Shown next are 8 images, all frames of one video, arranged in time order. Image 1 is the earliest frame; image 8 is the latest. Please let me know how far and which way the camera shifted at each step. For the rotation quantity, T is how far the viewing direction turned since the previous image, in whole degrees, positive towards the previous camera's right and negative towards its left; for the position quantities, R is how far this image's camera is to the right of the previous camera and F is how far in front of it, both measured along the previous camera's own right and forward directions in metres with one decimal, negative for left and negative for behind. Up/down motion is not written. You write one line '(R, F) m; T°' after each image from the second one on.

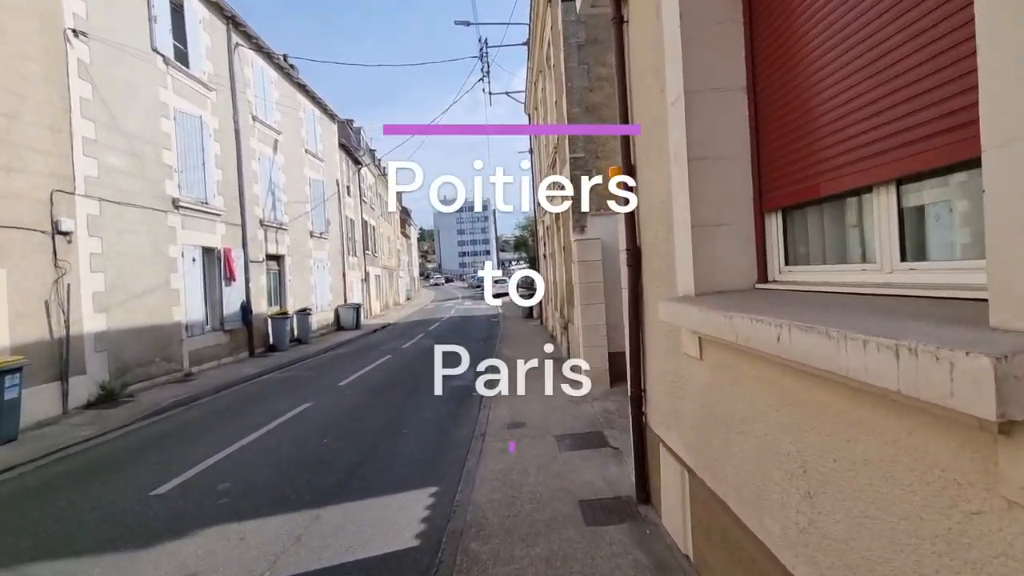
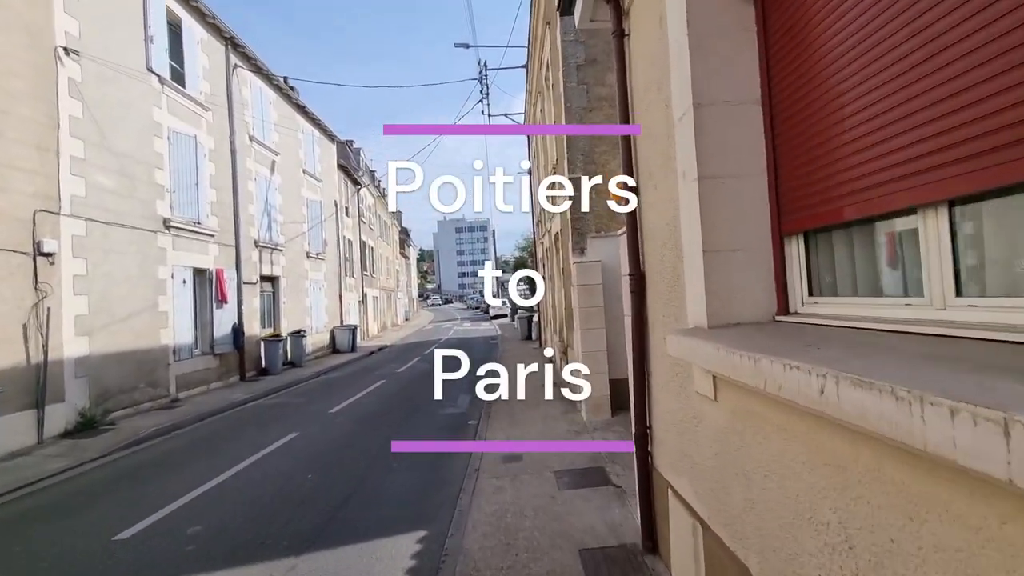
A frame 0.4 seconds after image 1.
(0.0, +0.3) m; 0°
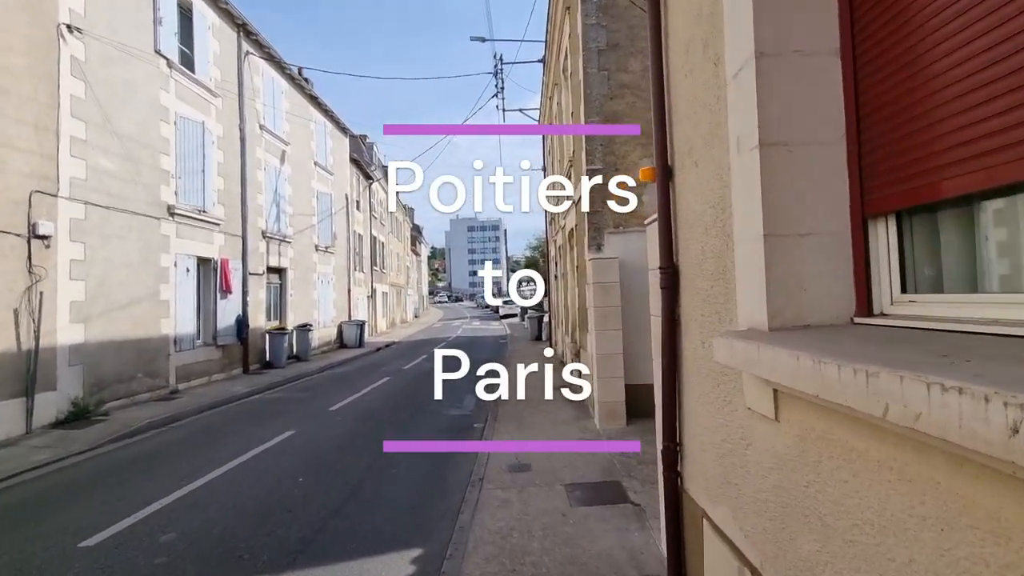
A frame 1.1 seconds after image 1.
(0.0, +0.5) m; -1°
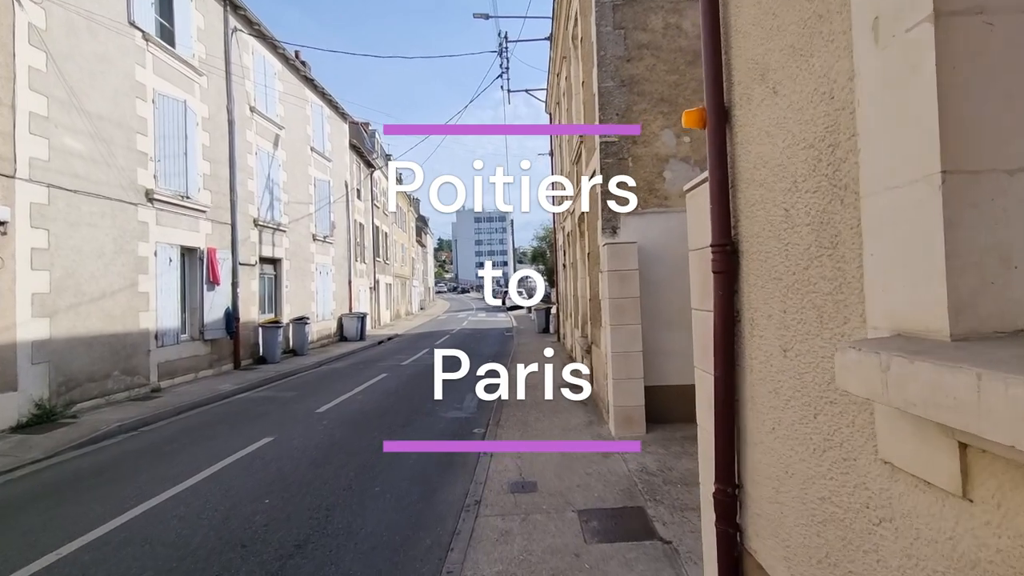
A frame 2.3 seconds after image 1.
(+0.1, +1.0) m; -1°
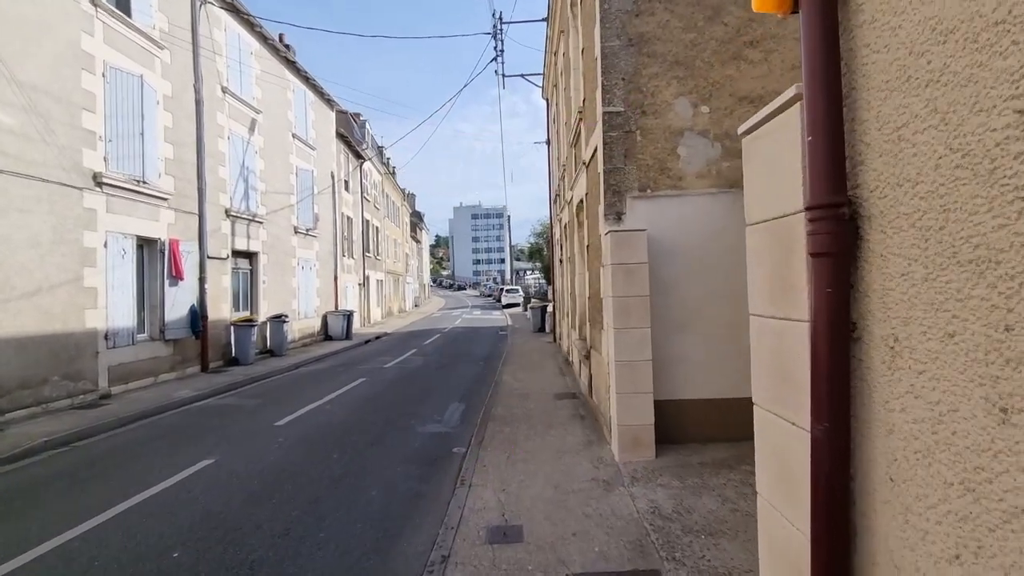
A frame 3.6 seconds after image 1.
(+0.2, +1.1) m; 0°
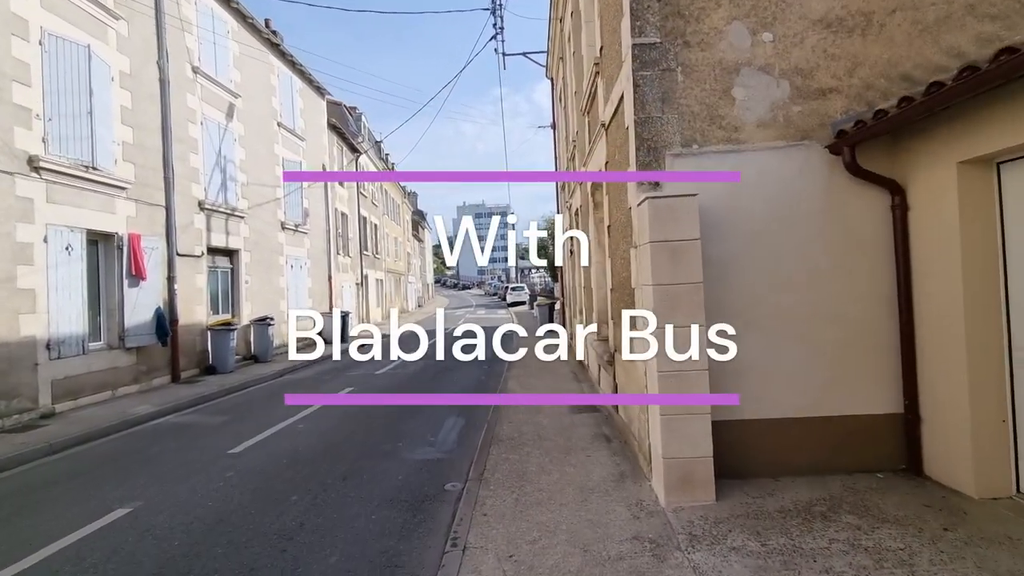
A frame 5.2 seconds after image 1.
(0.0, +1.5) m; -1°
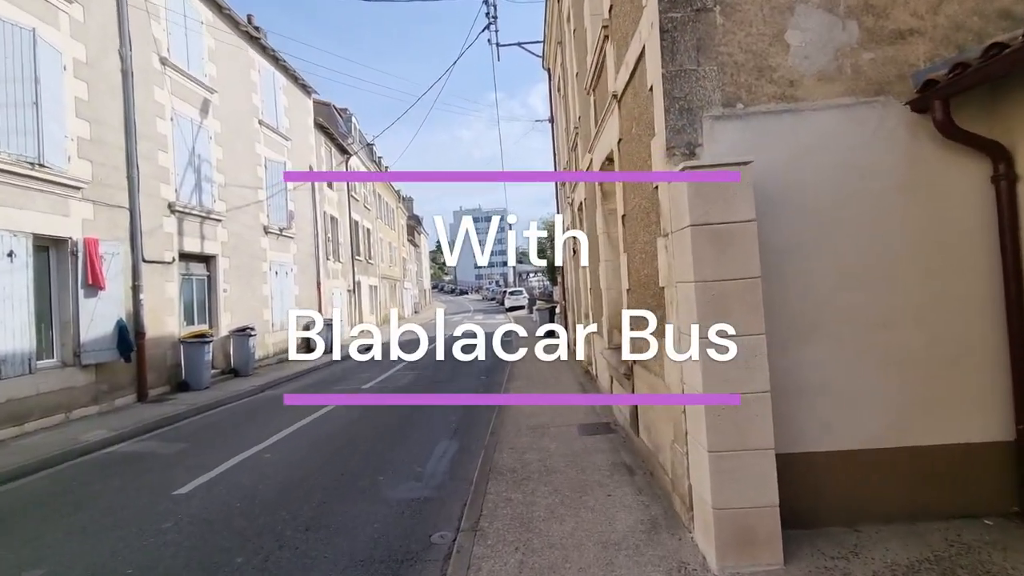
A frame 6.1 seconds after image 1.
(0.0, +1.0) m; 0°
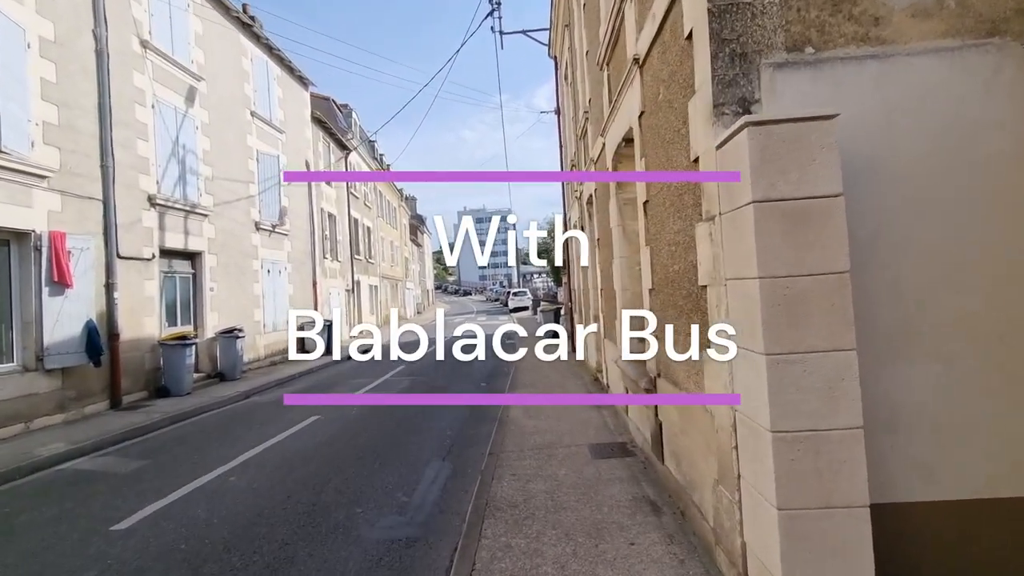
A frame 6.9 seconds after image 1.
(0.0, +0.9) m; 0°
